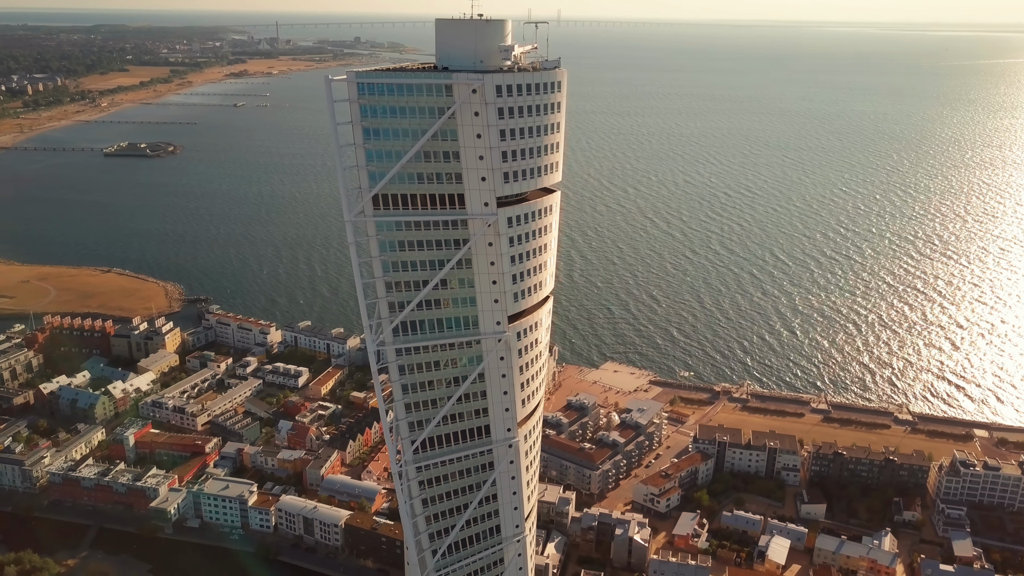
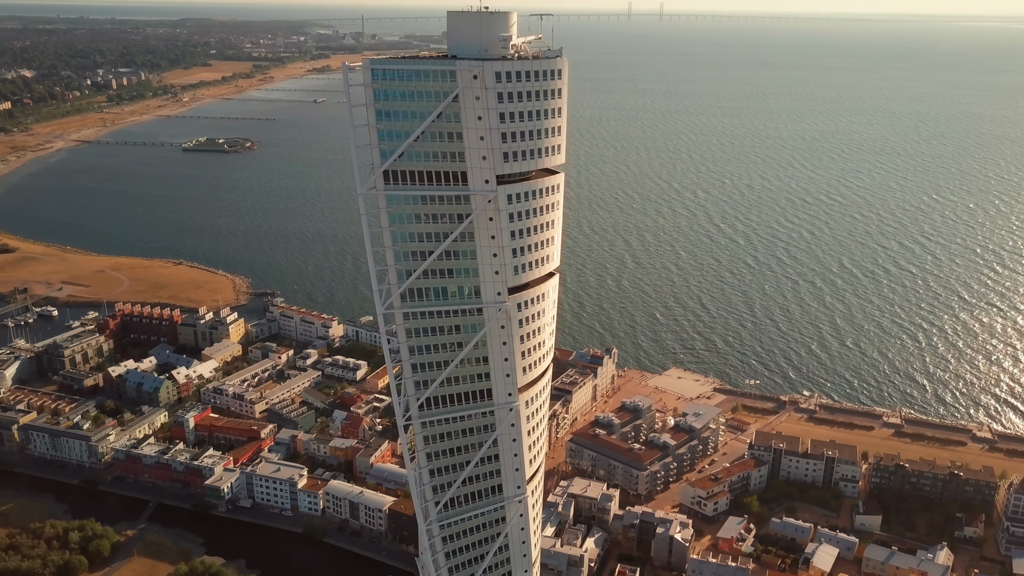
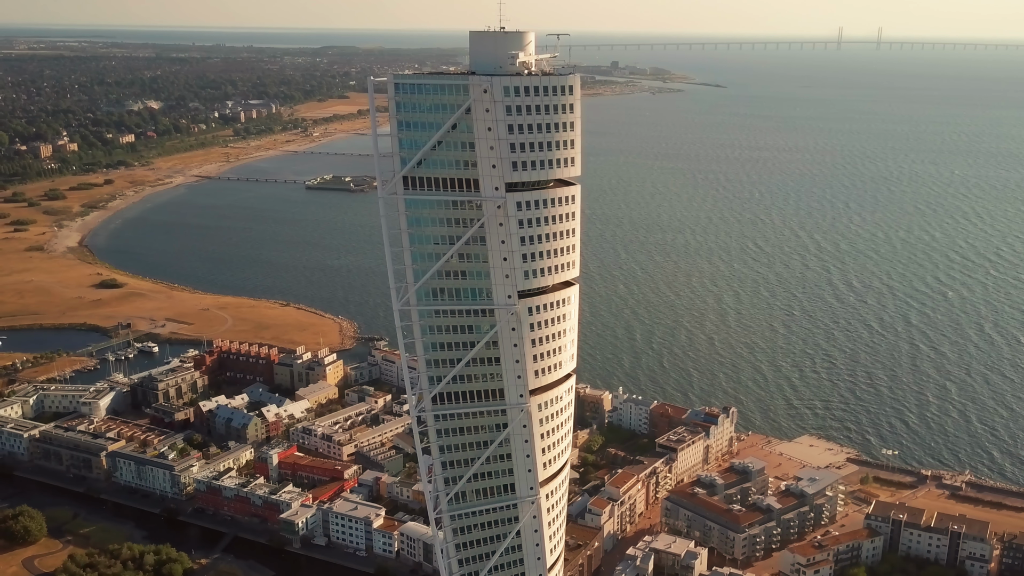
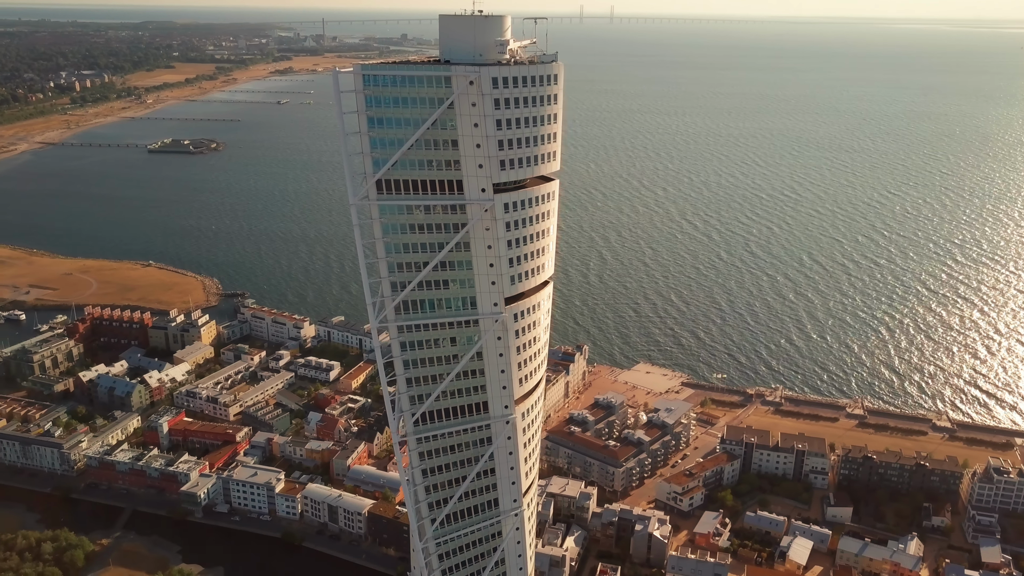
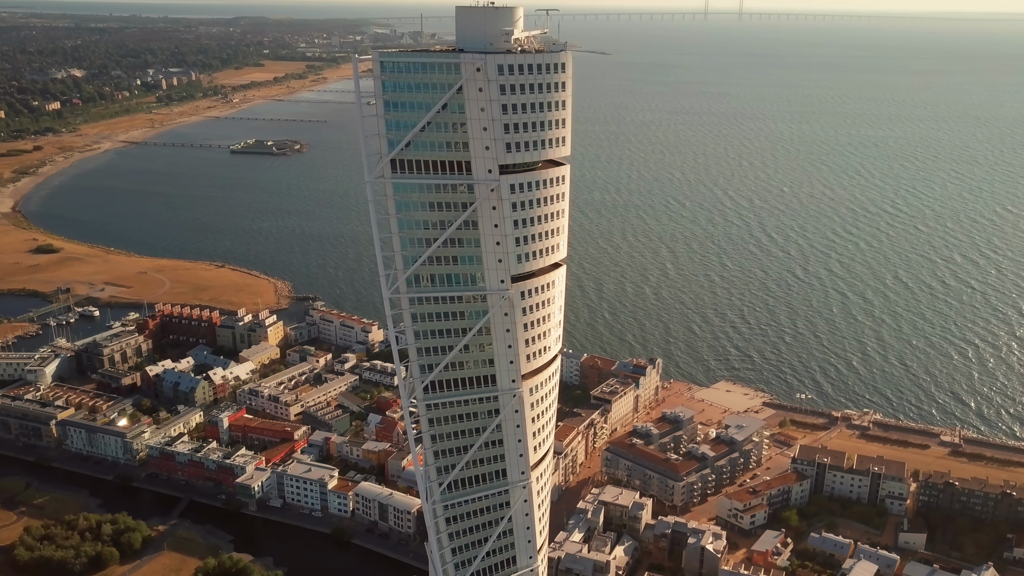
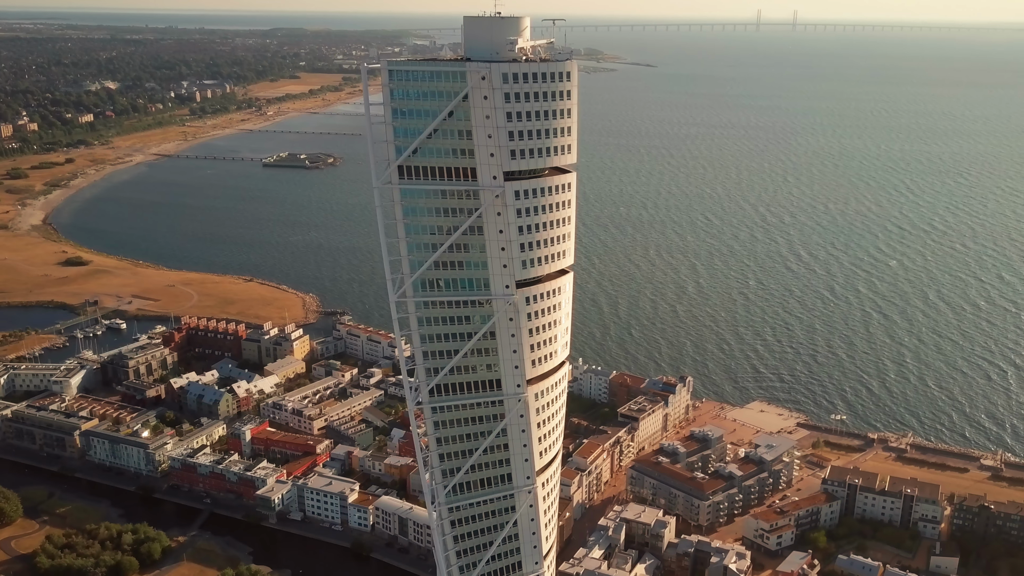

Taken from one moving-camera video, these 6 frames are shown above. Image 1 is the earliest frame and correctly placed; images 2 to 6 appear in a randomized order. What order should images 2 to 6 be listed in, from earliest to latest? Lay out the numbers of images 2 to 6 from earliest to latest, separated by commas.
4, 2, 5, 6, 3
